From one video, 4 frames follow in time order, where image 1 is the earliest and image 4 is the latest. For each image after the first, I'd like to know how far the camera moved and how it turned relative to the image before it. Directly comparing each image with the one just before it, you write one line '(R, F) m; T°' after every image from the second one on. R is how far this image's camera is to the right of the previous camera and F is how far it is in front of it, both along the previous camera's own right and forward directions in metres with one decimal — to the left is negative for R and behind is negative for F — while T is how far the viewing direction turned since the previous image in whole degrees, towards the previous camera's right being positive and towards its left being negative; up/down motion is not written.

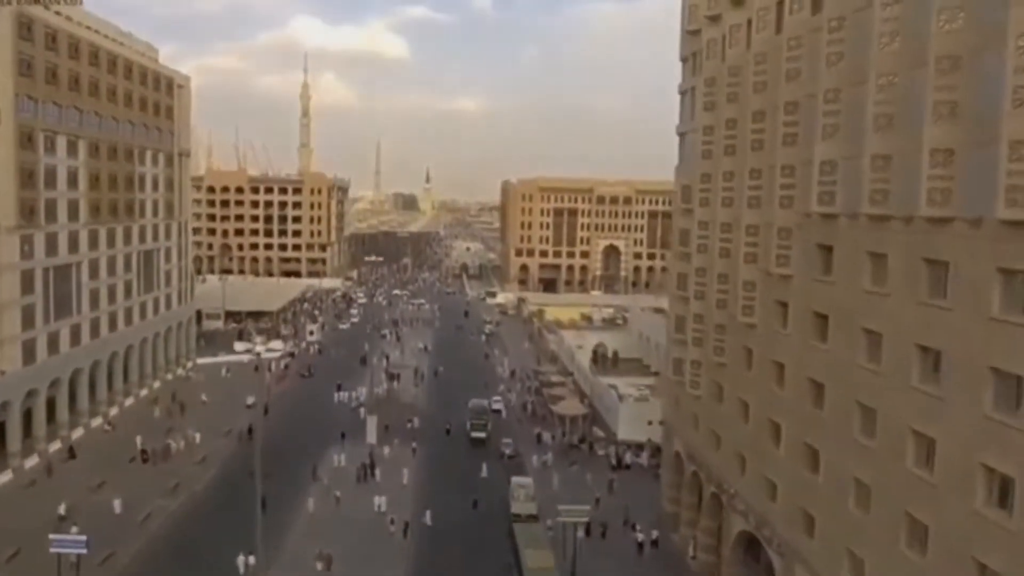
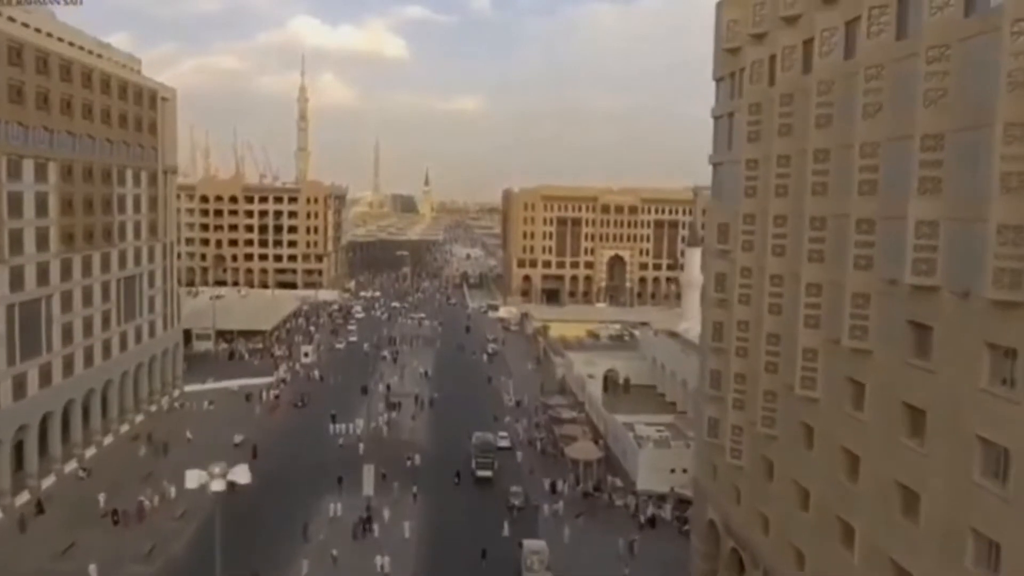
(-0.3, +2.7) m; 0°
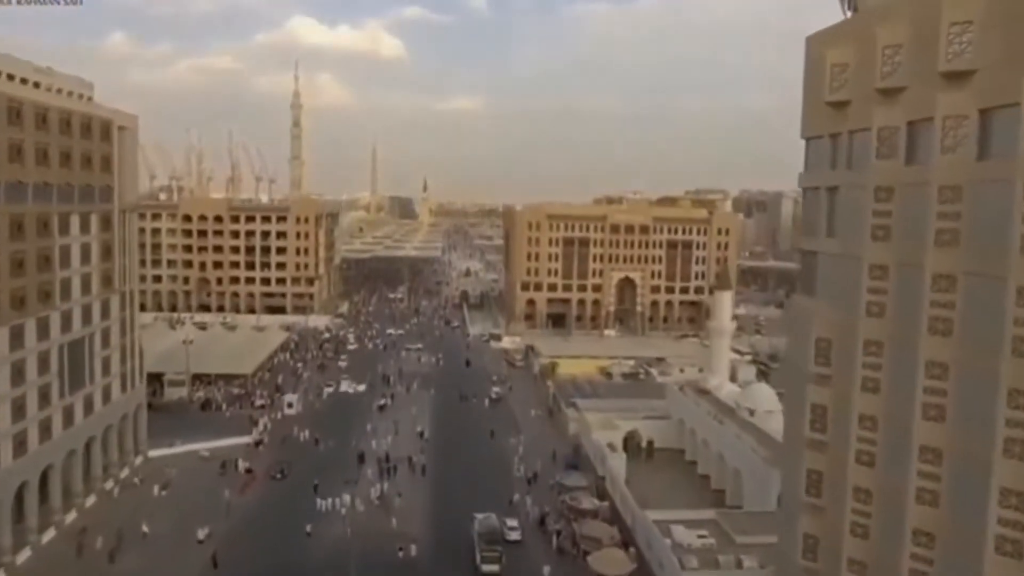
(-0.4, +5.5) m; 0°
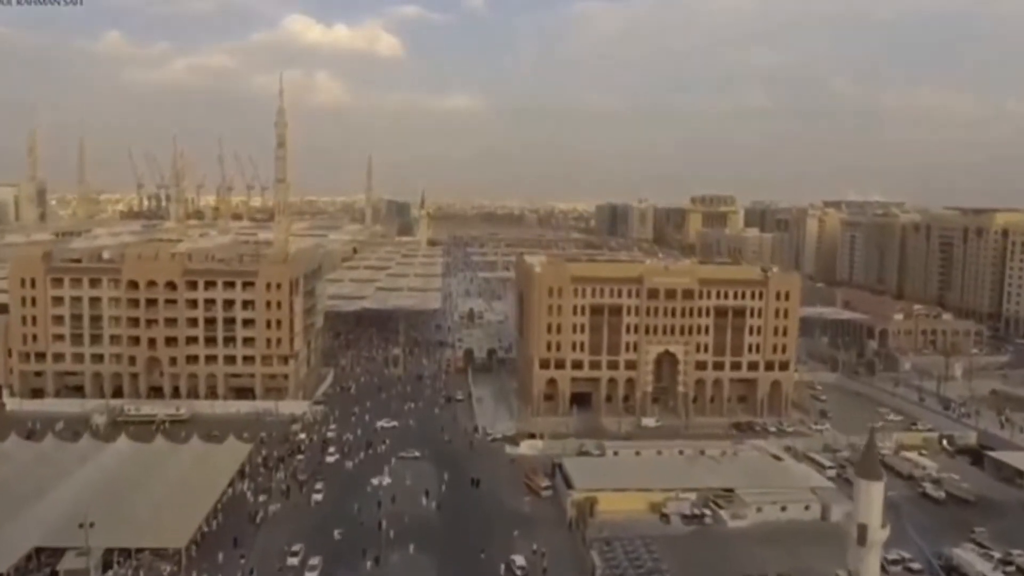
(-1.3, +14.7) m; 0°
